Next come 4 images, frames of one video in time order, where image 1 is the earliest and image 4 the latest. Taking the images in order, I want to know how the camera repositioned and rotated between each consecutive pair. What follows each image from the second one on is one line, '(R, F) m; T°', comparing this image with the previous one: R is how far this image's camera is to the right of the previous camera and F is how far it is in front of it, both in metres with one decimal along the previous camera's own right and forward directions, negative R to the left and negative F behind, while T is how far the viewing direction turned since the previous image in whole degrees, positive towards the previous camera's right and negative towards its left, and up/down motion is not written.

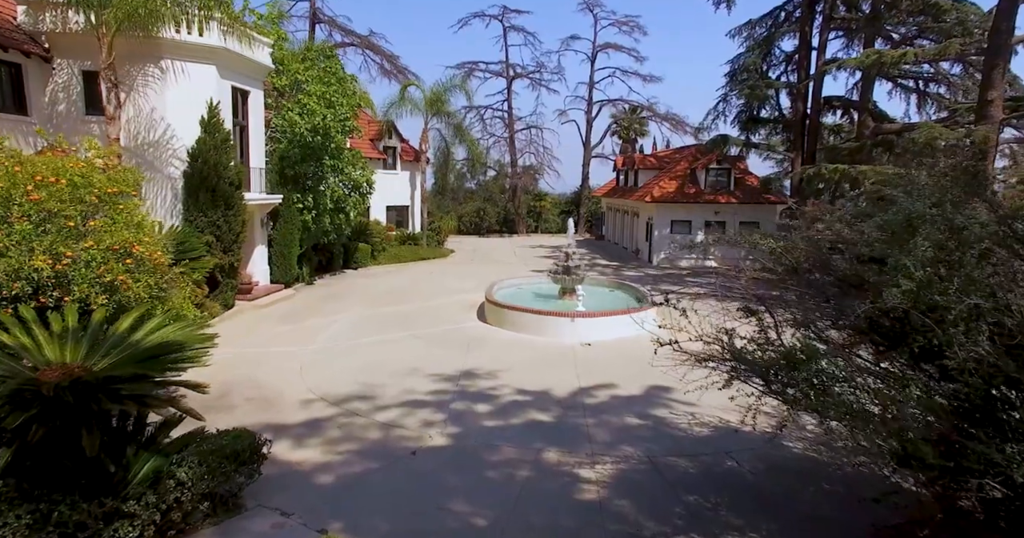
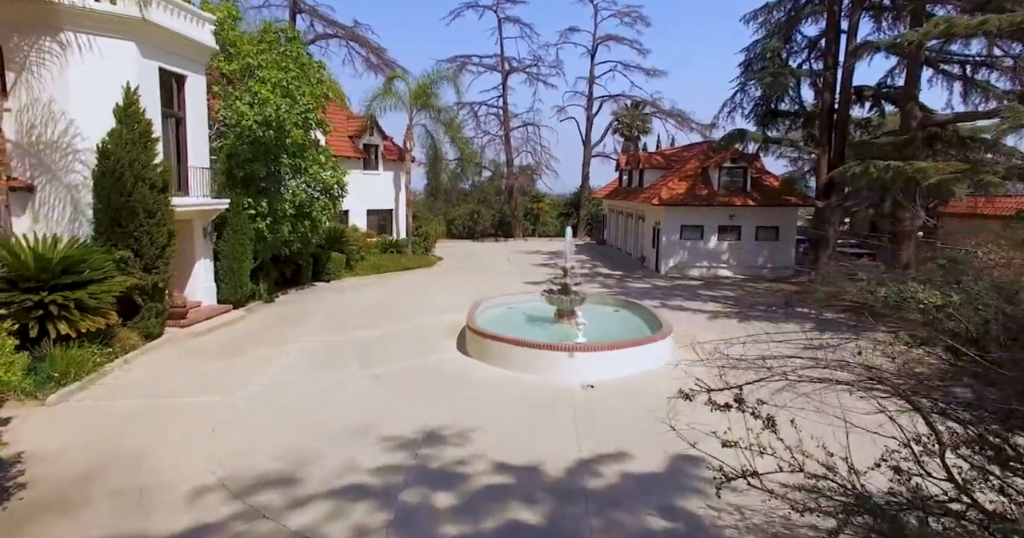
(+0.3, +2.7) m; 0°
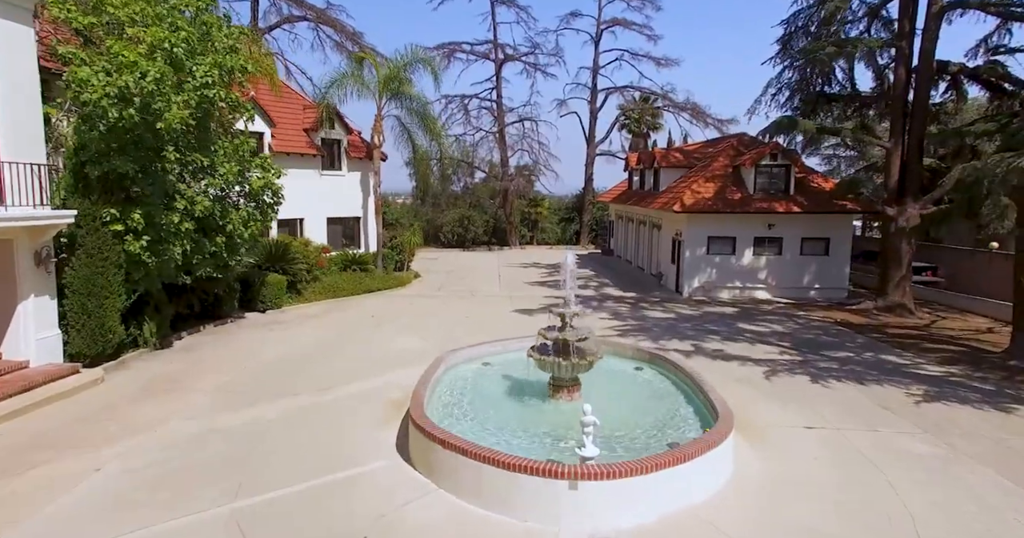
(+0.5, +4.8) m; 0°
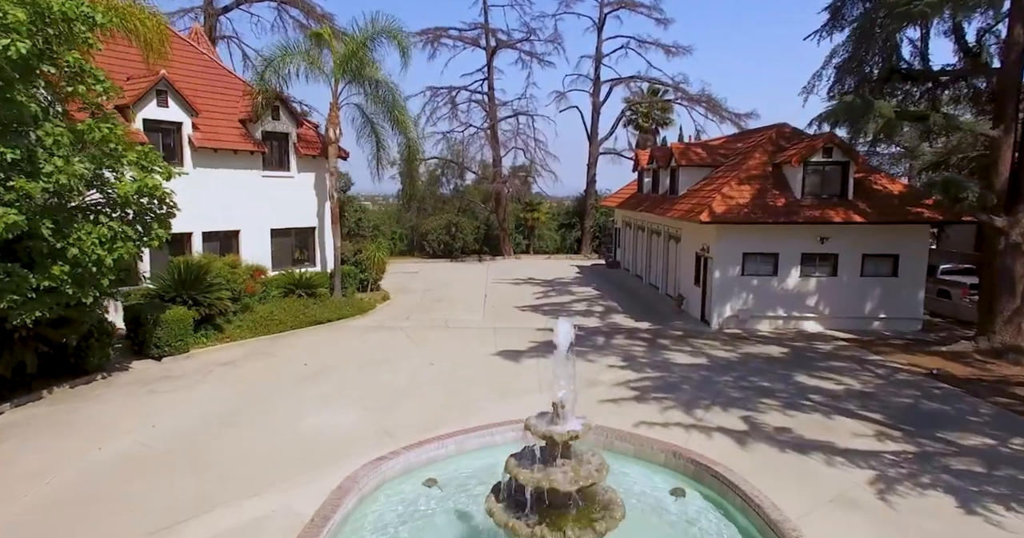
(+0.5, +4.5) m; 0°
